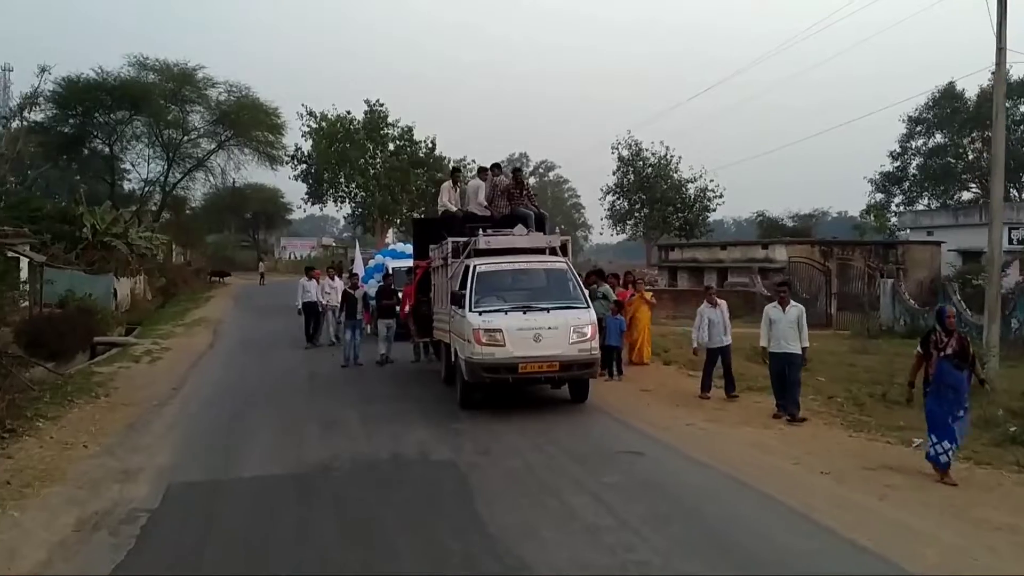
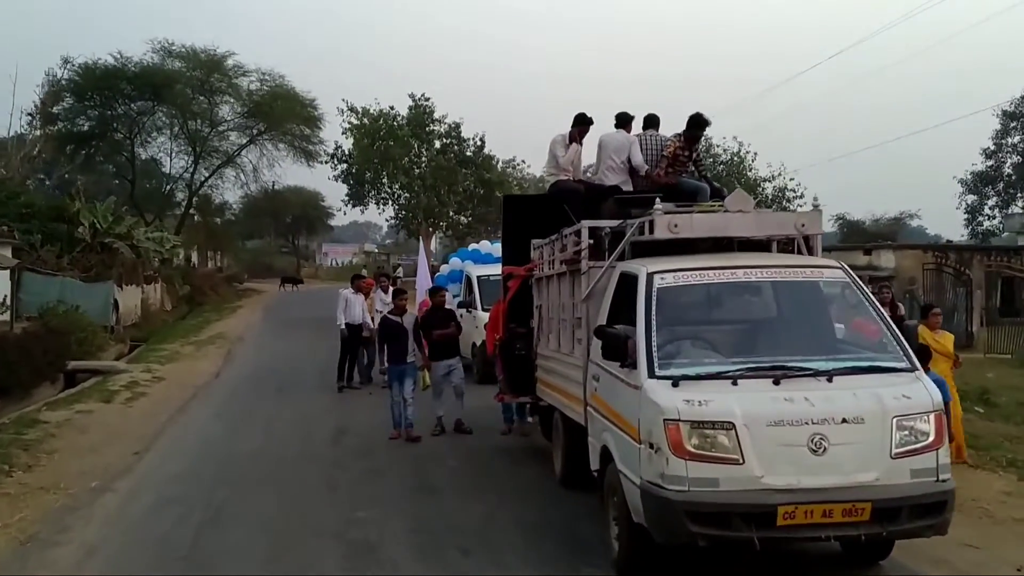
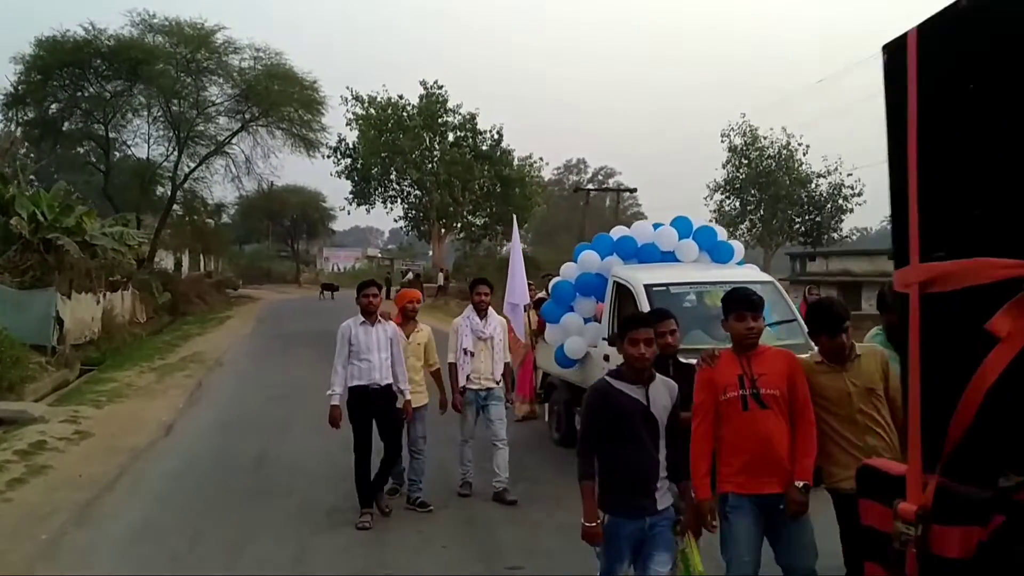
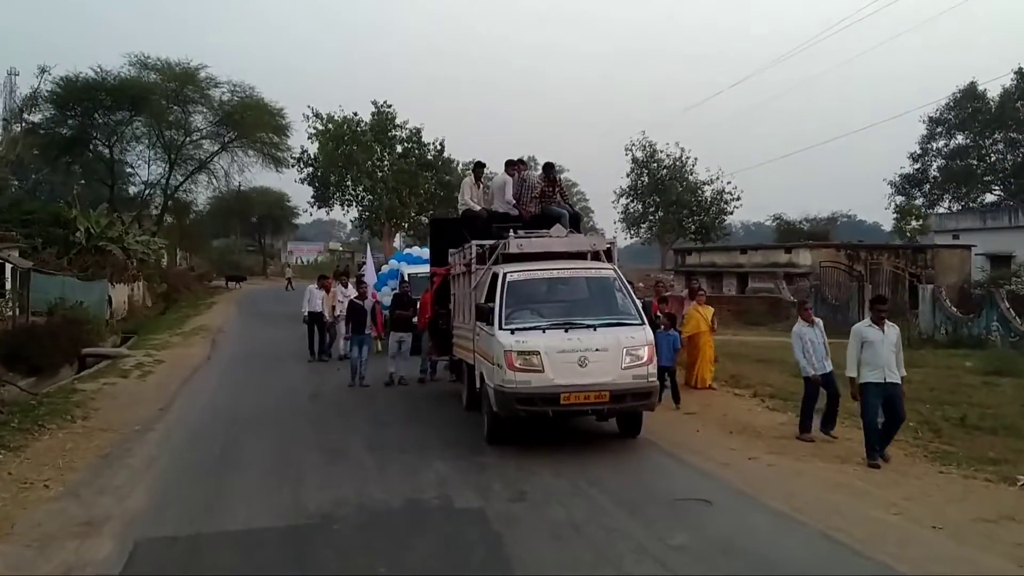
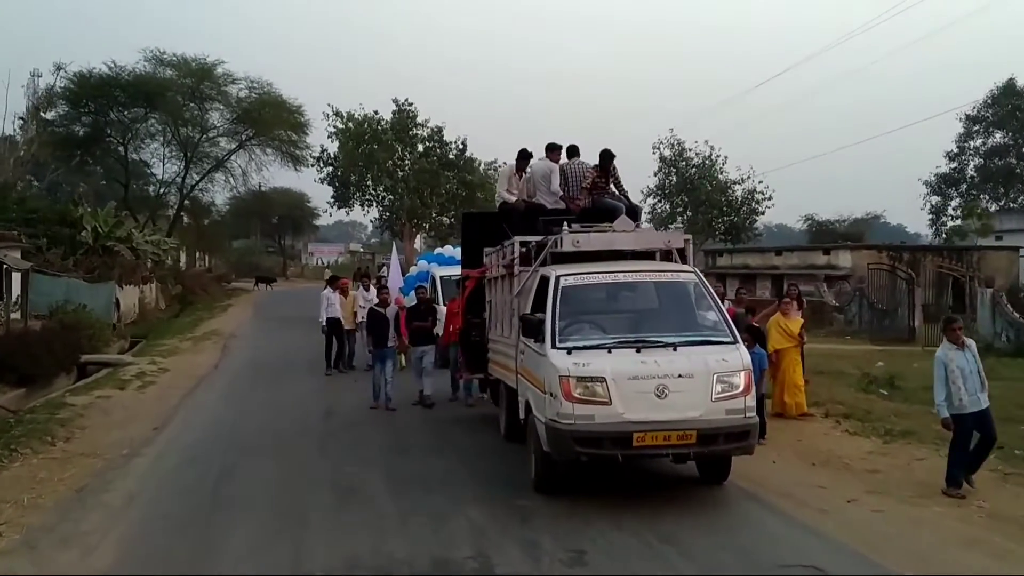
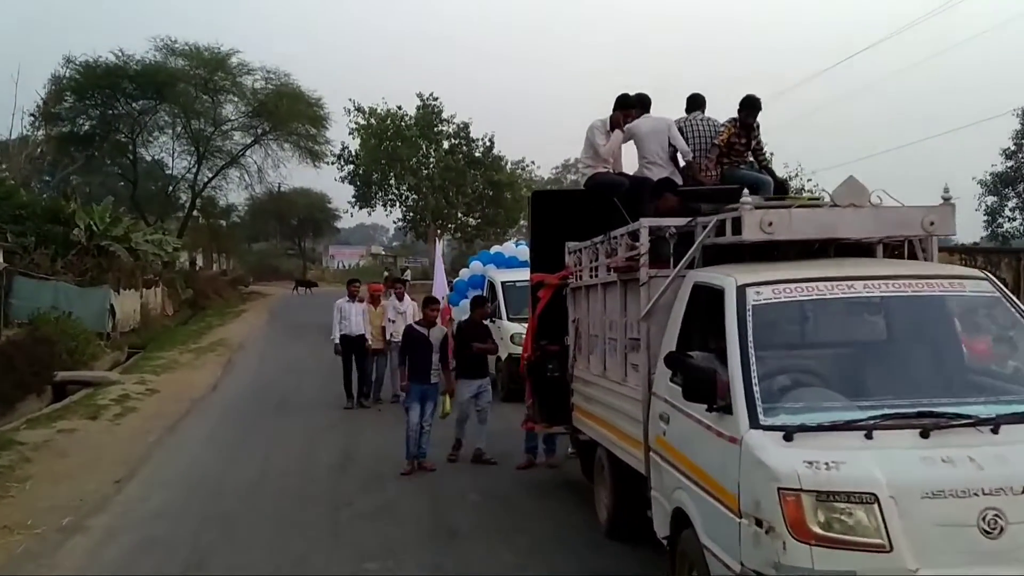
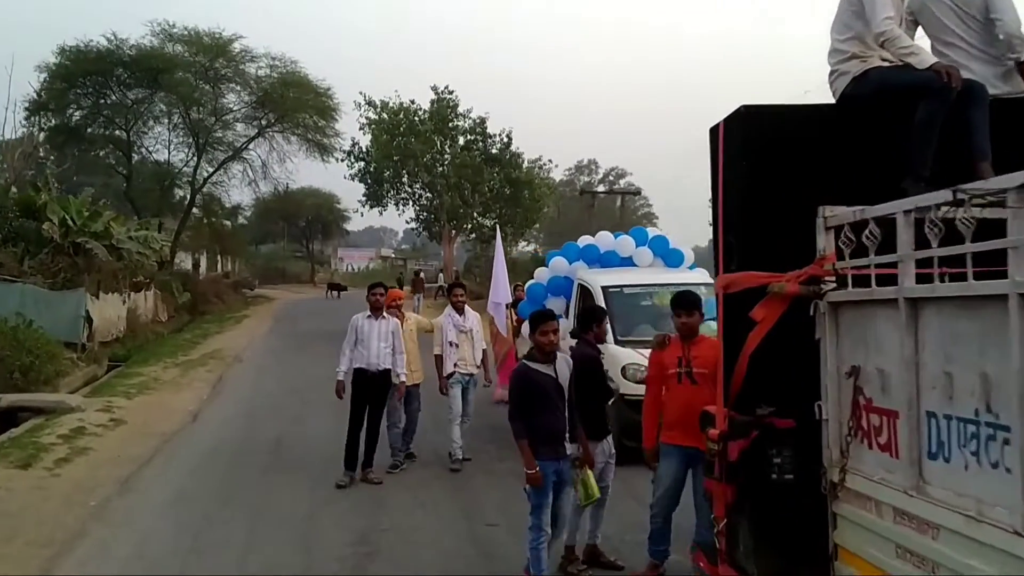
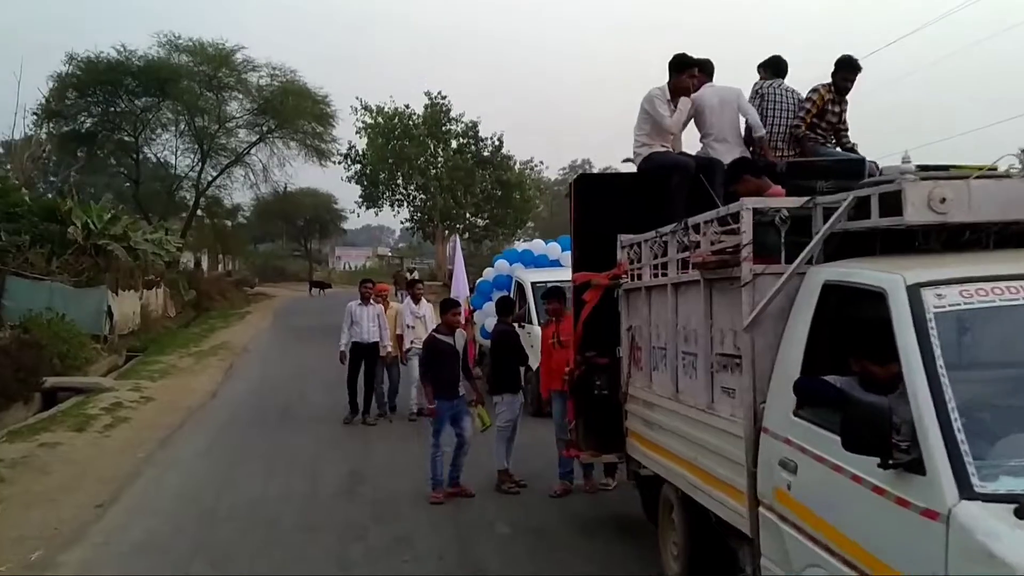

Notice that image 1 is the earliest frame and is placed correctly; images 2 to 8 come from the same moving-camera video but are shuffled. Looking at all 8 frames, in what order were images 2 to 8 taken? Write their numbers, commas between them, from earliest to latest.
4, 5, 2, 6, 8, 7, 3
